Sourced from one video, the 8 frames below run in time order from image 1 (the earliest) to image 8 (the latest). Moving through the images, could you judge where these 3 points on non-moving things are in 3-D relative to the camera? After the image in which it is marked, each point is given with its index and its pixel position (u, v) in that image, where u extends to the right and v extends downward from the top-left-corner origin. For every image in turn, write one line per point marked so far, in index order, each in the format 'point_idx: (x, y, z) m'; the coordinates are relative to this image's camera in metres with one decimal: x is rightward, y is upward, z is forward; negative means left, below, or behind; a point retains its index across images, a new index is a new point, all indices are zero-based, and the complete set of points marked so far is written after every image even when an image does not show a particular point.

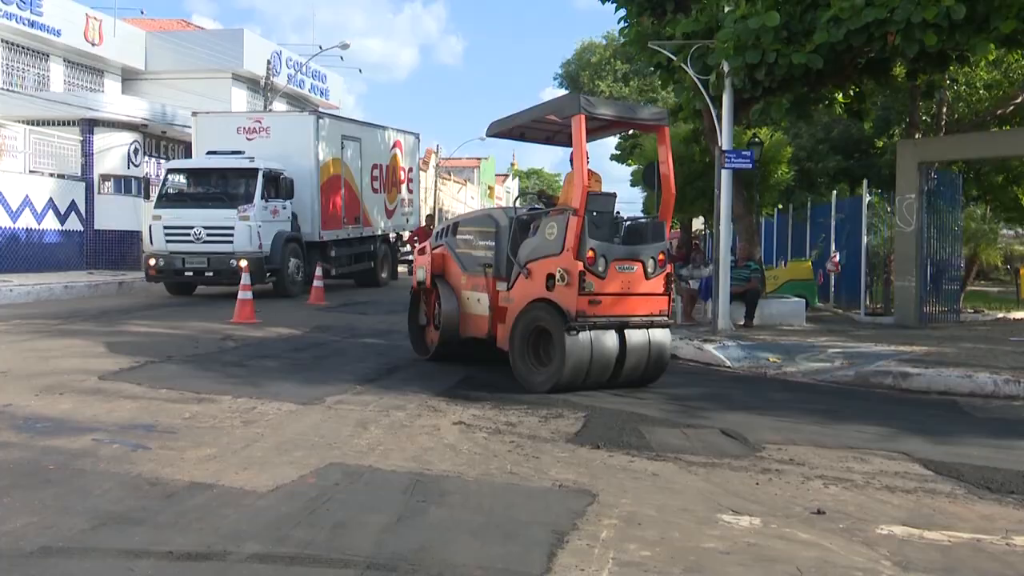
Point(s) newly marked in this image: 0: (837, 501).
0: (+2.1, -1.4, +7.7) m
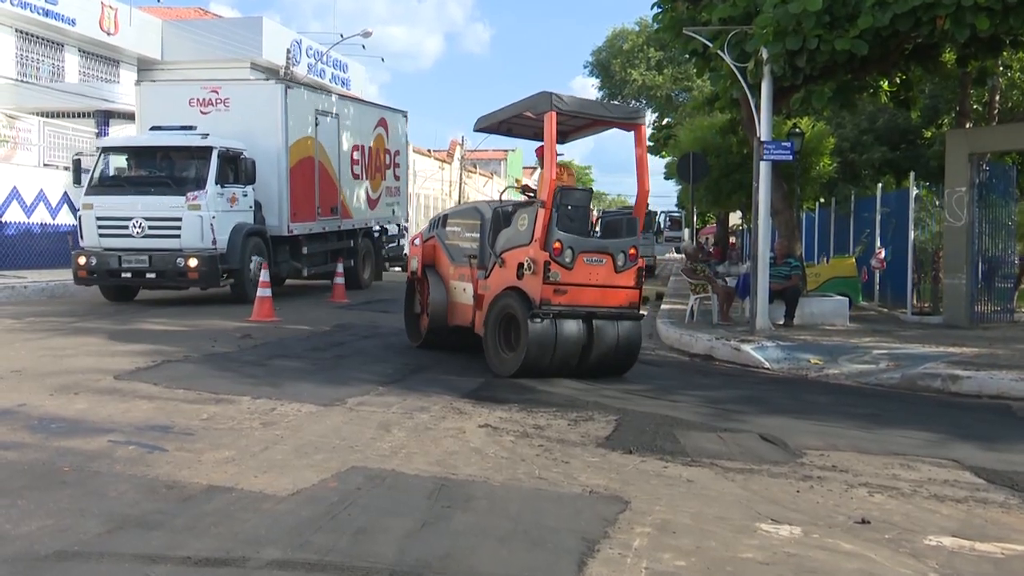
0: (+2.2, -1.3, +7.3) m
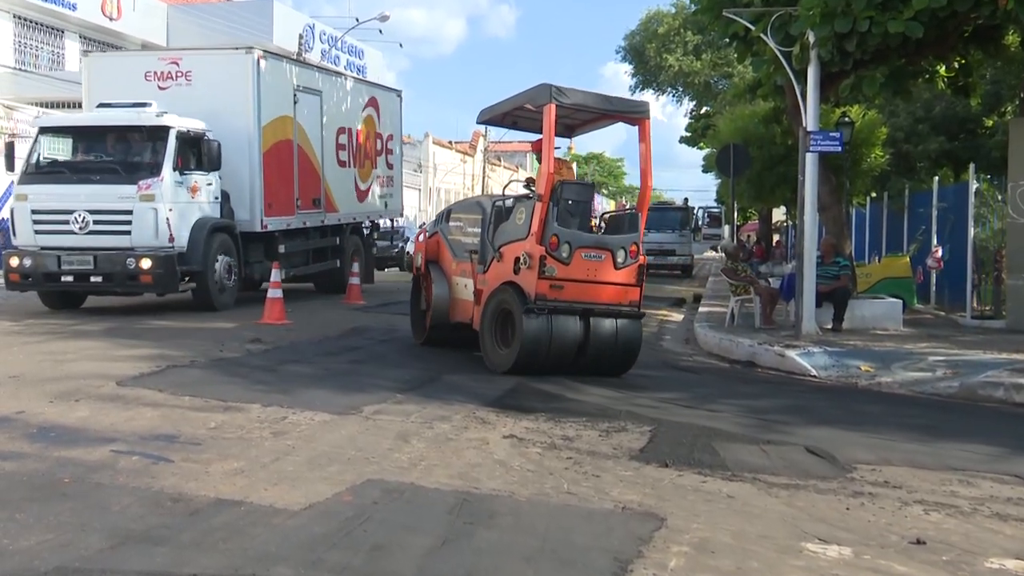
0: (+2.4, -1.3, +6.7) m
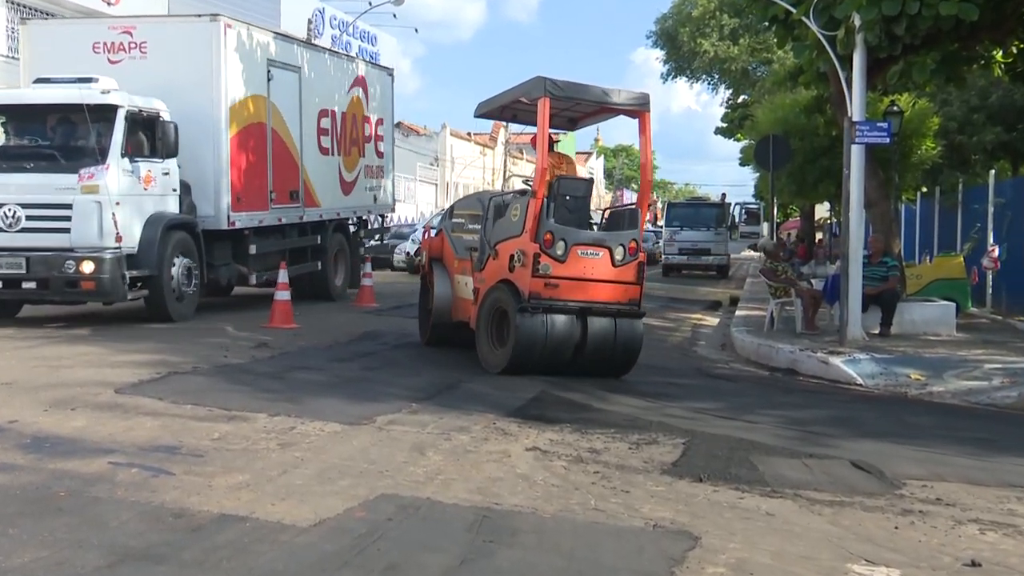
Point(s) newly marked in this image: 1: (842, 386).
0: (+2.5, -1.3, +6.1) m
1: (+2.8, -0.8, +10.2) m
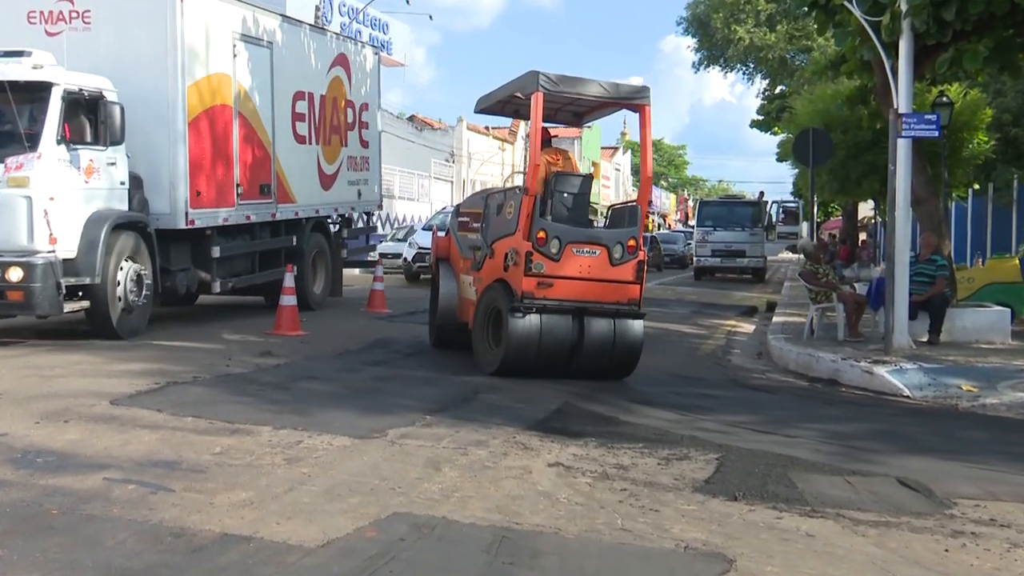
0: (+2.6, -1.4, +5.6) m
1: (+3.0, -0.9, +9.7) m
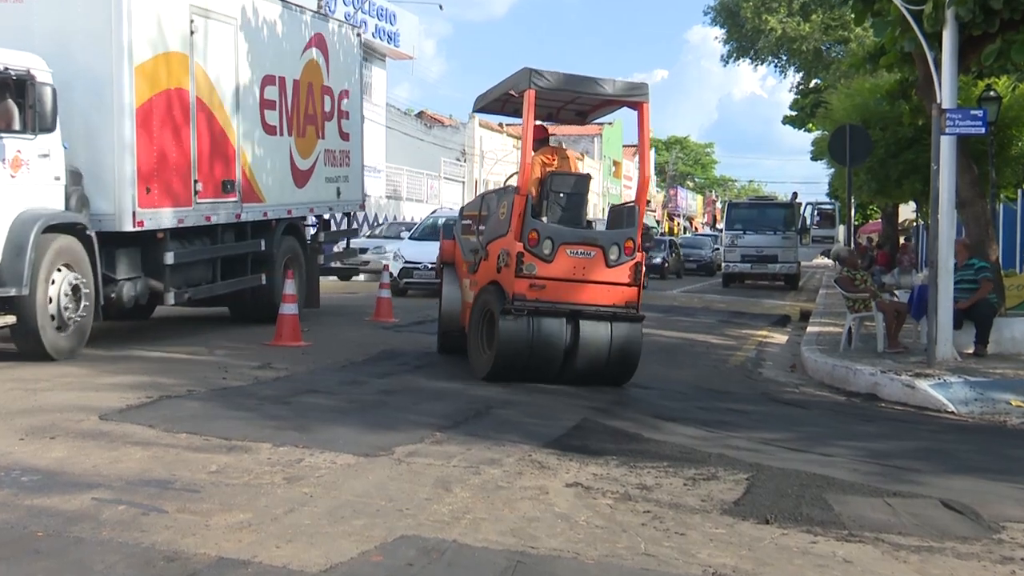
0: (+2.7, -1.4, +5.1) m
1: (+3.1, -1.0, +9.2) m
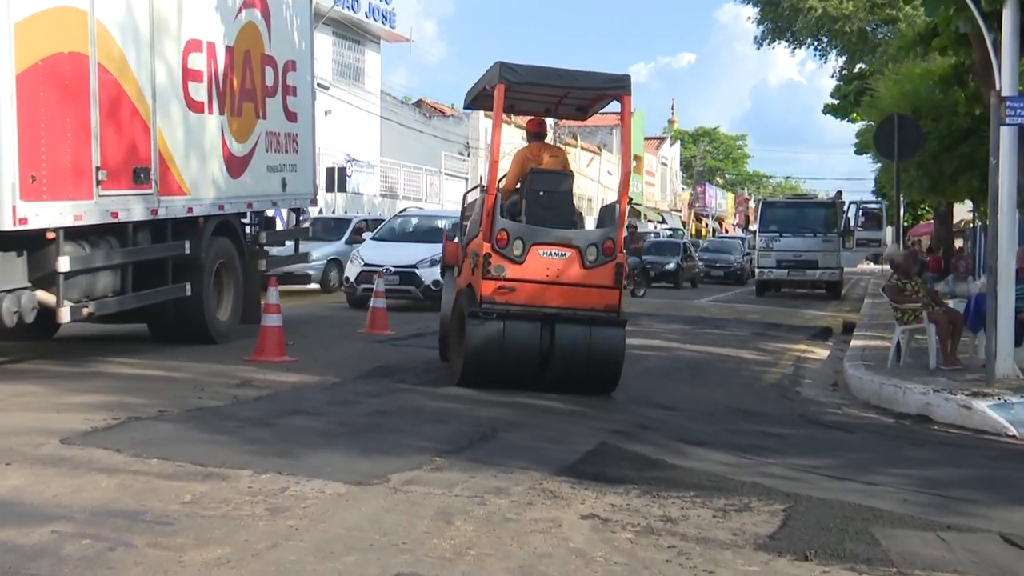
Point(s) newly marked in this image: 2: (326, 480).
0: (+2.7, -1.4, +4.4) m
1: (+3.2, -1.0, +8.5) m
2: (-1.0, -1.0, +6.5) m
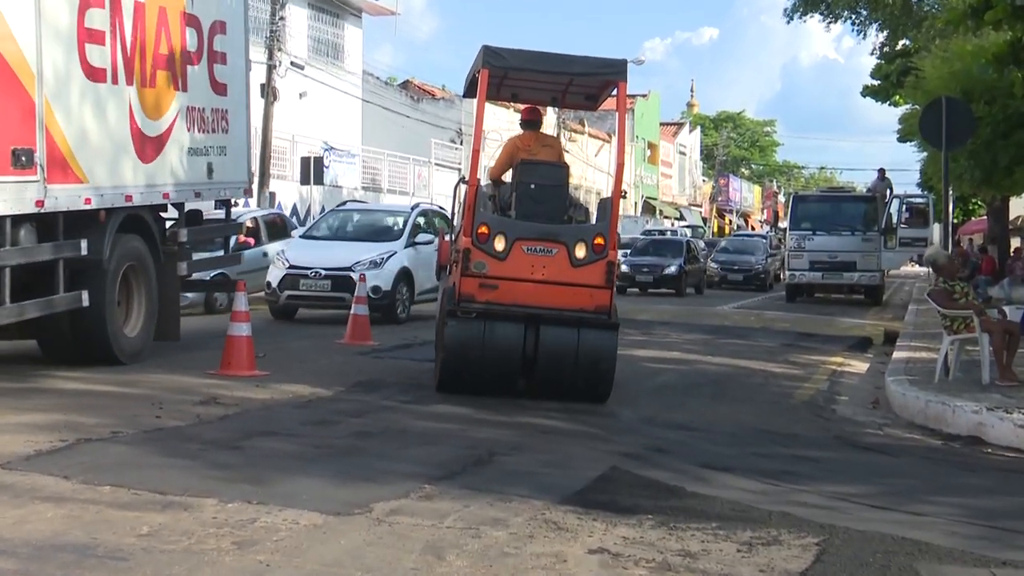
0: (+2.7, -1.4, +3.7) m
1: (+3.2, -1.1, +7.8) m
2: (-1.0, -1.0, +5.8) m
